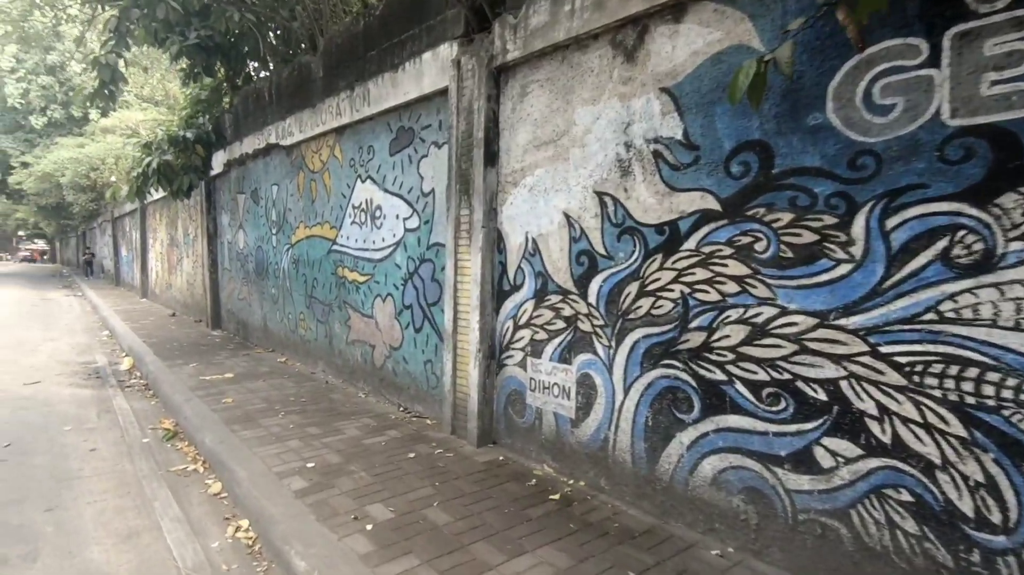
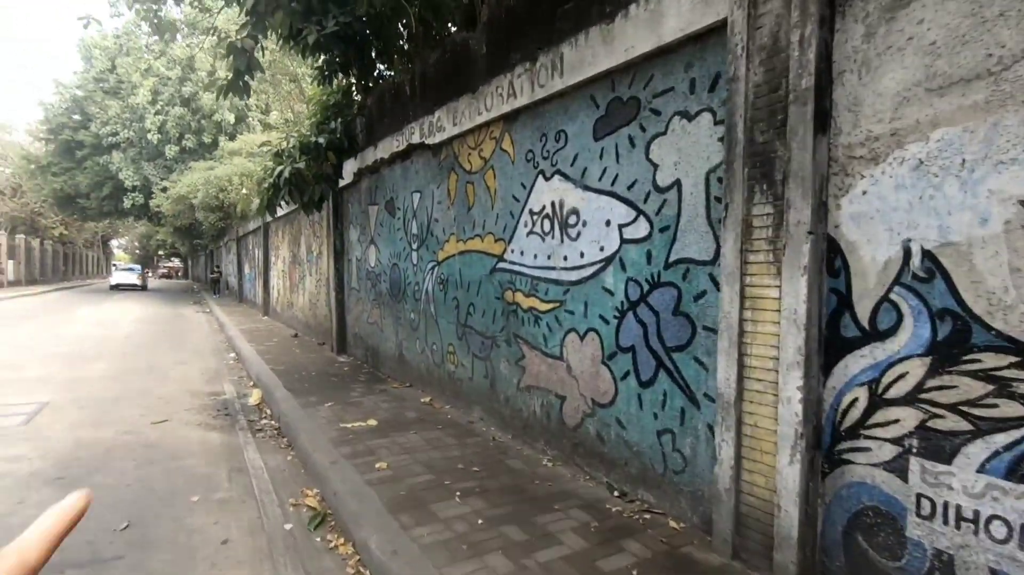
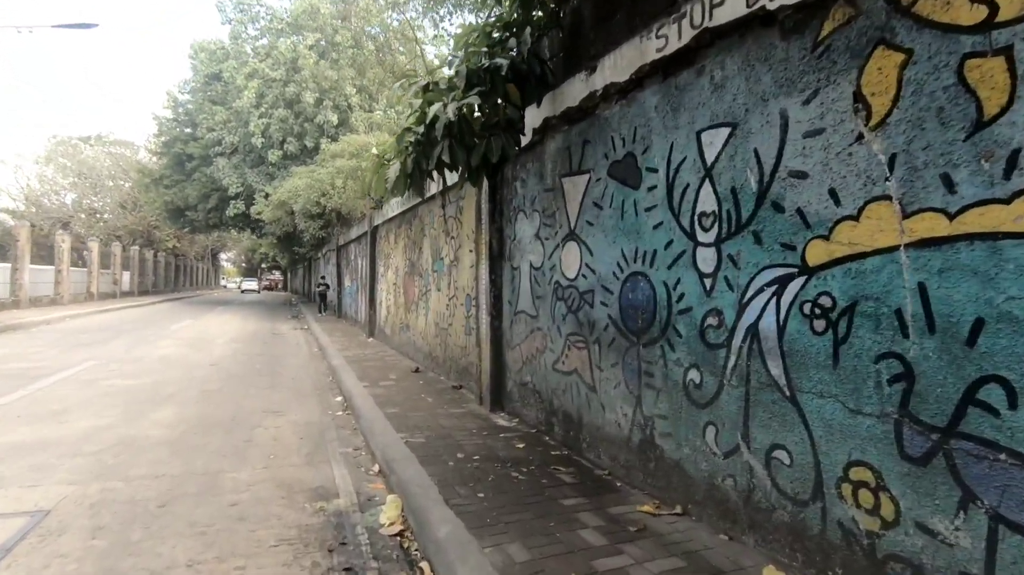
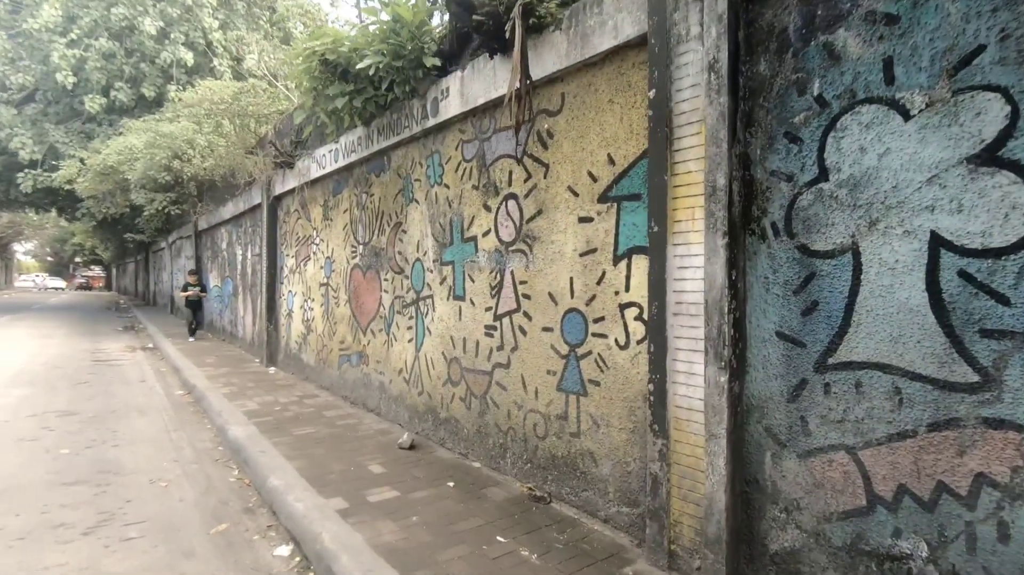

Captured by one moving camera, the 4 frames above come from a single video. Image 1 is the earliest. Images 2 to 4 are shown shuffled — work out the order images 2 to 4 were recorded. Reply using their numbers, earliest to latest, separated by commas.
2, 3, 4
